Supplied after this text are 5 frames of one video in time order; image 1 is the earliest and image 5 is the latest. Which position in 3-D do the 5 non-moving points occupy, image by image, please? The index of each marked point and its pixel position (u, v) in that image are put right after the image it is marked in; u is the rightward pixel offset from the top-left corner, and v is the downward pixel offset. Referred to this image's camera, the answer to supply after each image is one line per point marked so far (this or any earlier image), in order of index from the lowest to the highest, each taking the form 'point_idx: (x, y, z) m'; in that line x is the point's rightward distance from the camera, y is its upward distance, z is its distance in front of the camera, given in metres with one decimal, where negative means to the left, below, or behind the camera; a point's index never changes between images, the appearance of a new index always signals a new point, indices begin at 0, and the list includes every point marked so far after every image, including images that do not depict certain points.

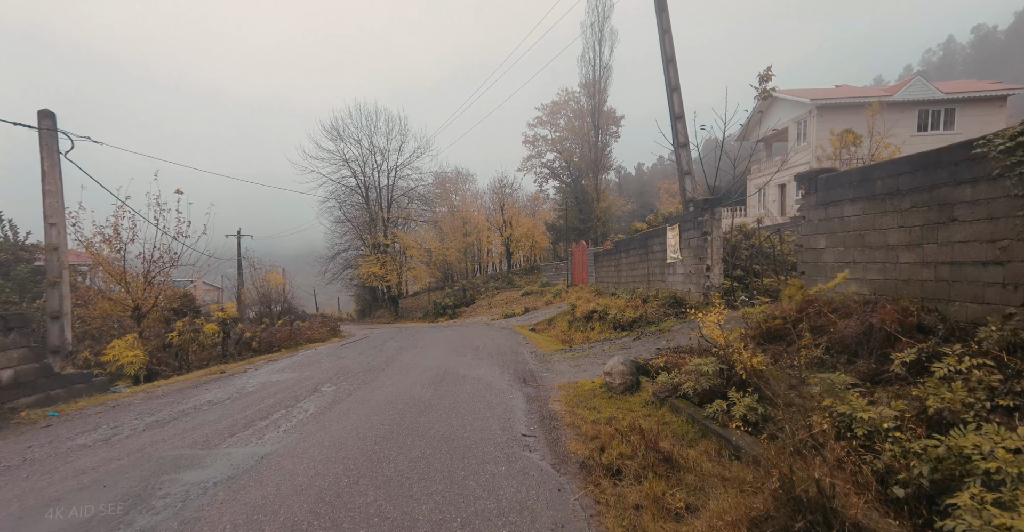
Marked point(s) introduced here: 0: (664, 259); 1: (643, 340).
0: (+4.0, +0.2, +11.3) m
1: (+2.5, -1.4, +8.2) m
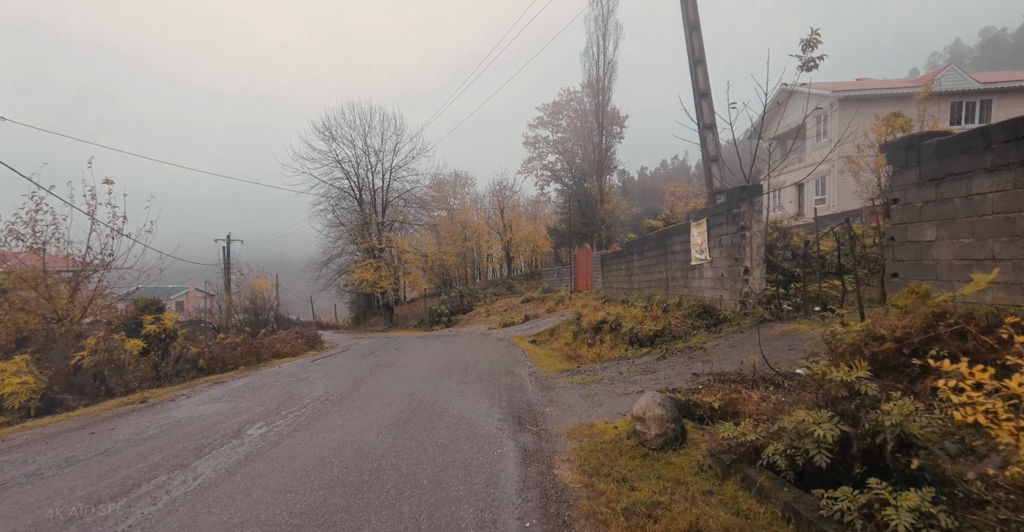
0: (+4.0, +0.1, +9.6) m
1: (+2.4, -1.4, +6.5) m
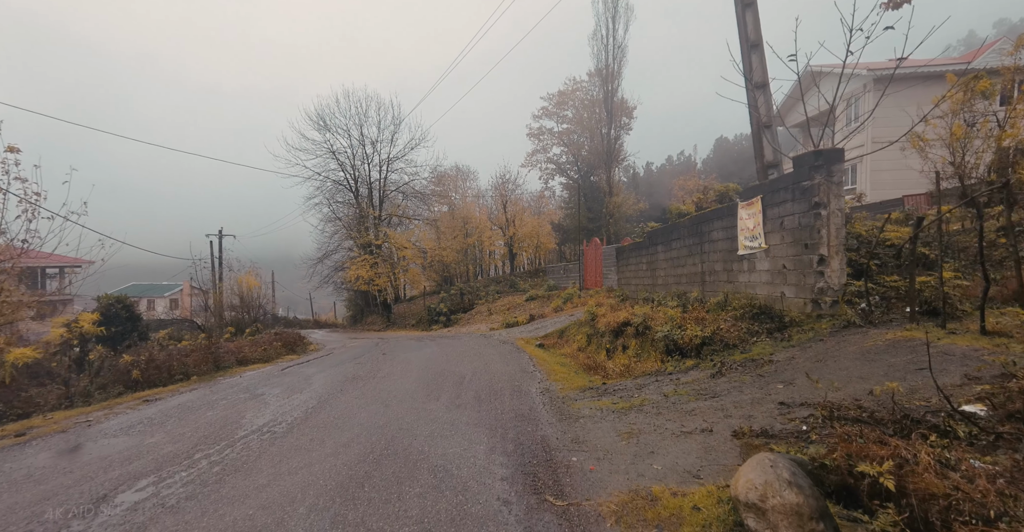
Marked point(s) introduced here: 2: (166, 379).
0: (+4.1, +0.3, +7.9) m
1: (+2.5, -1.3, +4.8) m
2: (-6.3, -2.1, +7.8) m
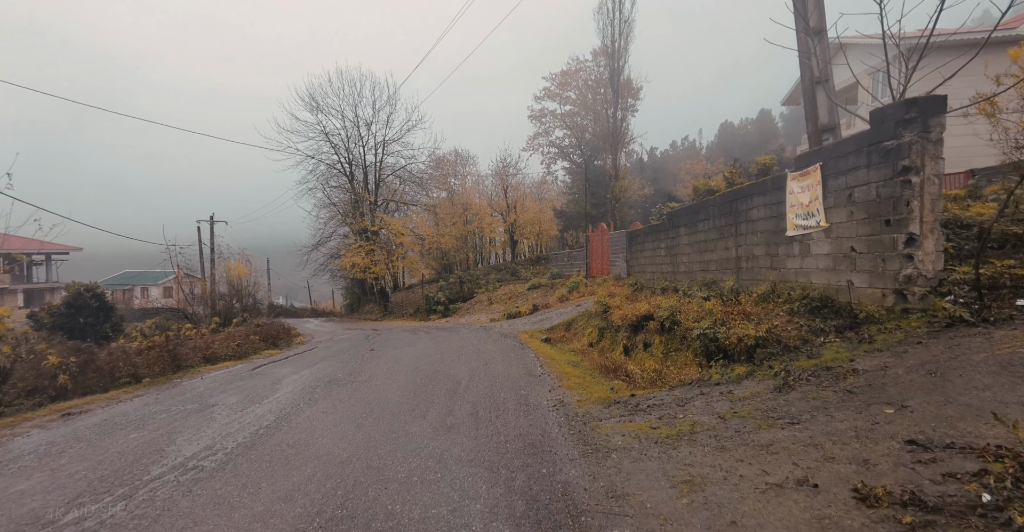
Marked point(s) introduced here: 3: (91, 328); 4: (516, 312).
0: (+4.1, +0.5, +6.7) m
1: (+2.6, -1.1, +3.6) m
2: (-6.2, -1.8, +6.7) m
3: (-14.2, -2.1, +14.5) m
4: (+0.1, -1.8, +16.6) m
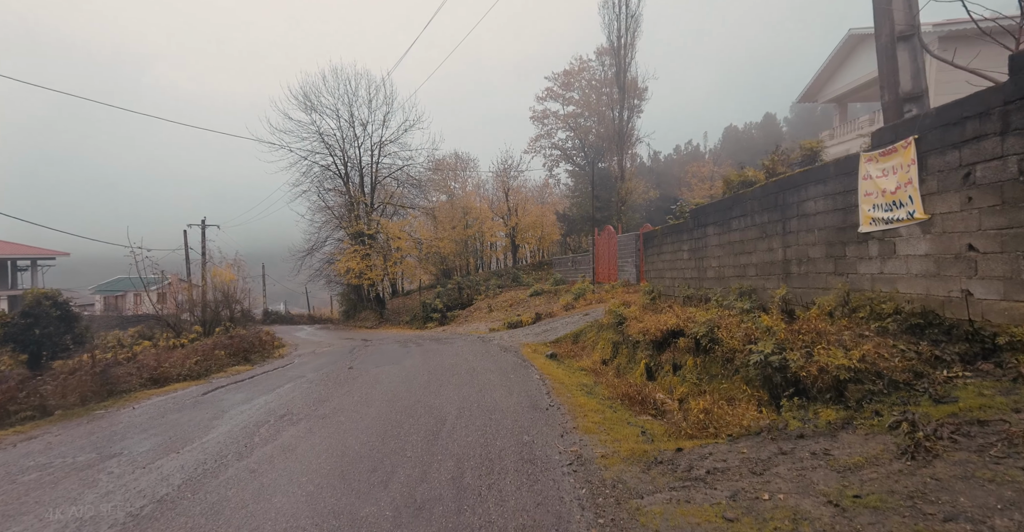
0: (+4.1, +0.5, +5.3) m
1: (+2.6, -1.1, +2.2) m
2: (-6.2, -1.9, +5.3) m
3: (-14.2, -2.3, +13.1) m
4: (+0.2, -2.0, +15.2) m
